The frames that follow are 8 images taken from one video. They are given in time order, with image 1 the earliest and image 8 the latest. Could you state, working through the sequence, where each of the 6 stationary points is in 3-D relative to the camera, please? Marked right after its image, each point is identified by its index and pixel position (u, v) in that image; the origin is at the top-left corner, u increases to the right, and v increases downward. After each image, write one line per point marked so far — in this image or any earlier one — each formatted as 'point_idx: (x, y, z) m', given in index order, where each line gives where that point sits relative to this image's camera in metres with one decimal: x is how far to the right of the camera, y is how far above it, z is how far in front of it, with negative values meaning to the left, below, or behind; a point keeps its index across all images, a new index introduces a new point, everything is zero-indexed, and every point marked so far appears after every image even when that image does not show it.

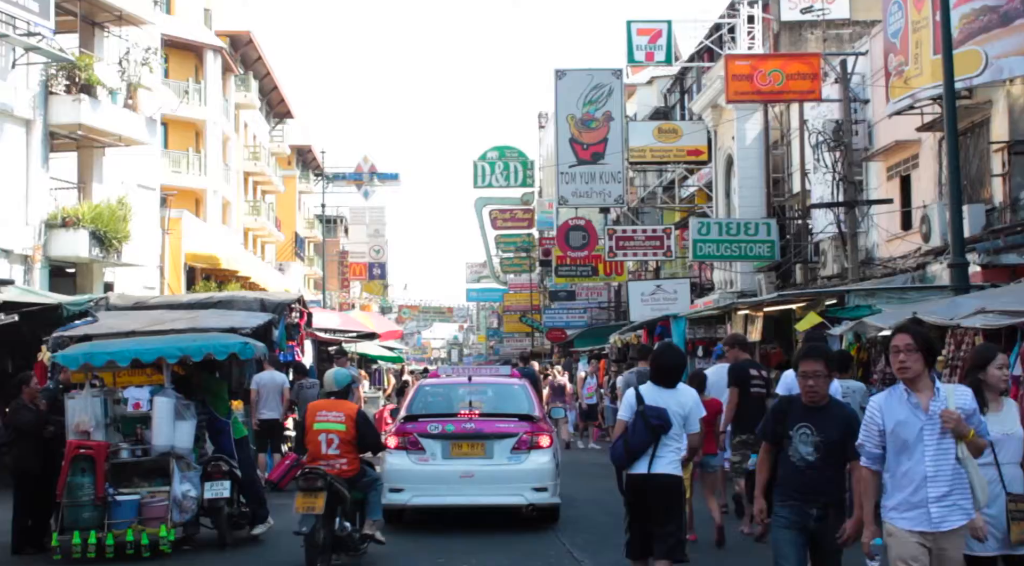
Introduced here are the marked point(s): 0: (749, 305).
0: (+3.1, -0.3, +18.5) m
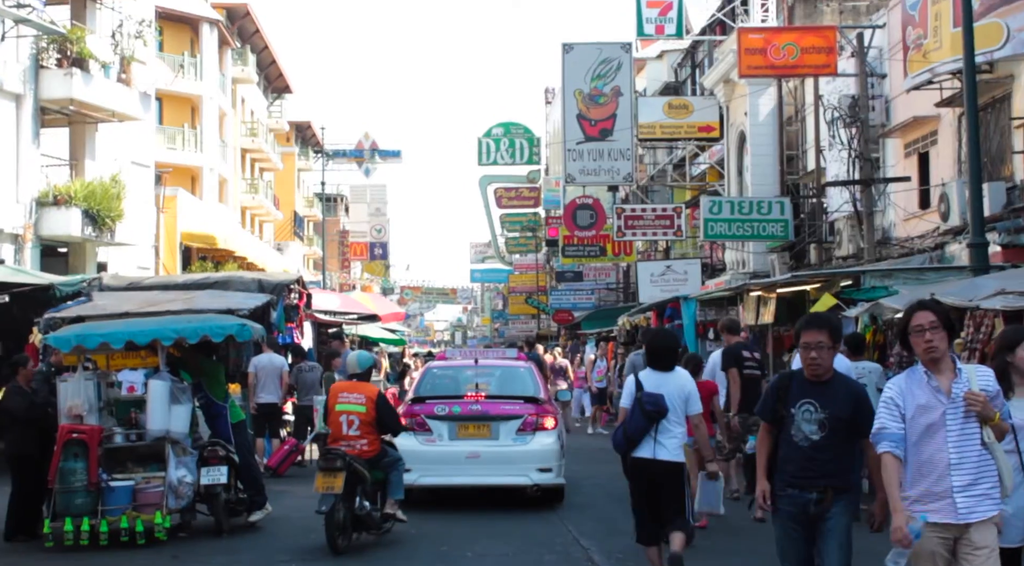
0: (+3.2, -0.1, +17.9) m
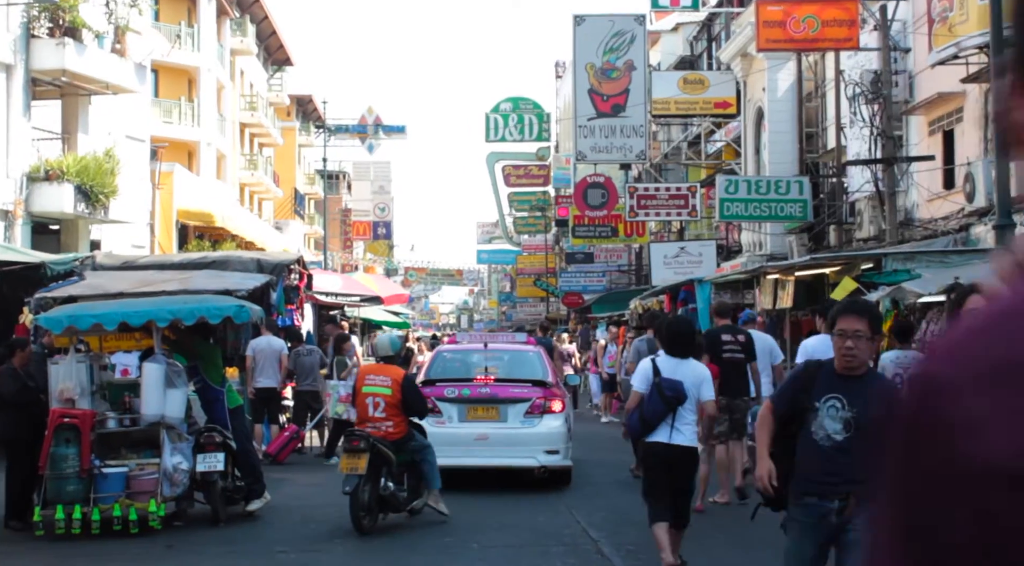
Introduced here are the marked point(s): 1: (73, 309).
0: (+3.3, +0.1, +17.3) m
1: (-4.4, -0.3, +14.4) m
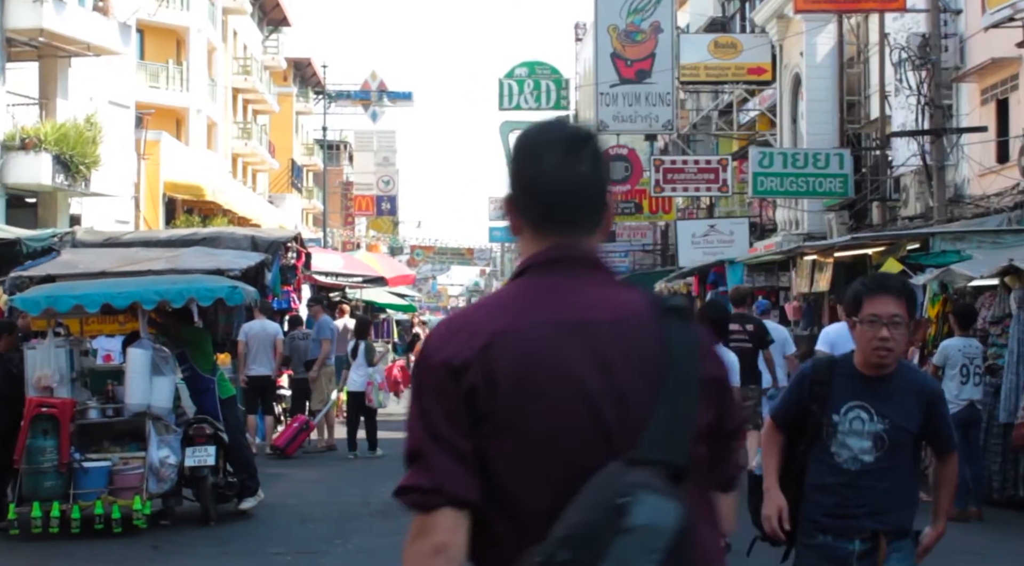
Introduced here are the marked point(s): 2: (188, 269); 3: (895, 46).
0: (+3.4, +0.4, +15.9) m
1: (-4.2, -0.1, +13.1) m
2: (-3.3, +0.2, +14.6) m
3: (+4.5, +2.8, +16.9) m
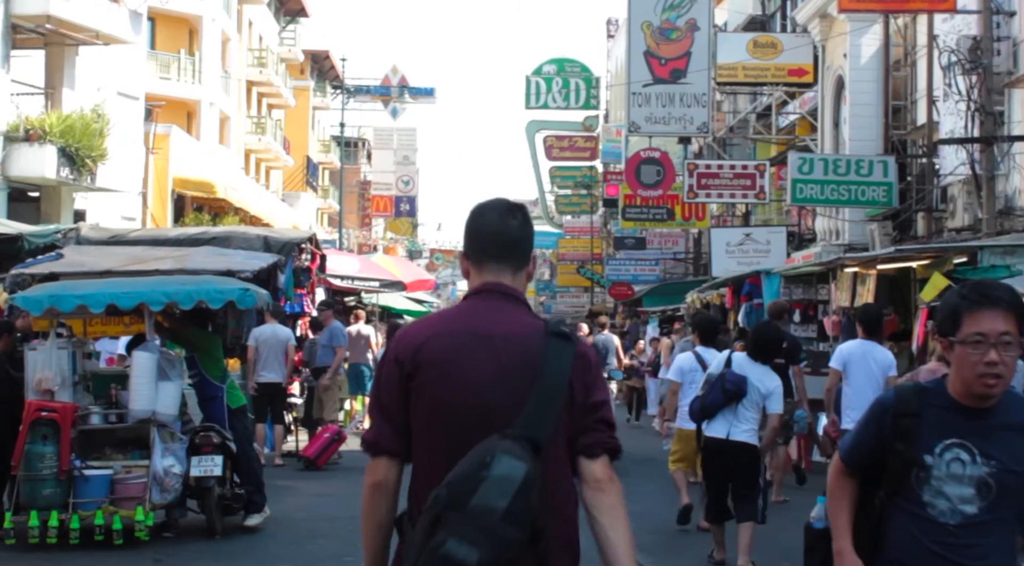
0: (+3.7, +0.2, +15.1) m
1: (-4.0, -0.1, +12.4) m
2: (-3.1, +0.1, +13.9) m
3: (+4.9, +2.7, +16.0) m
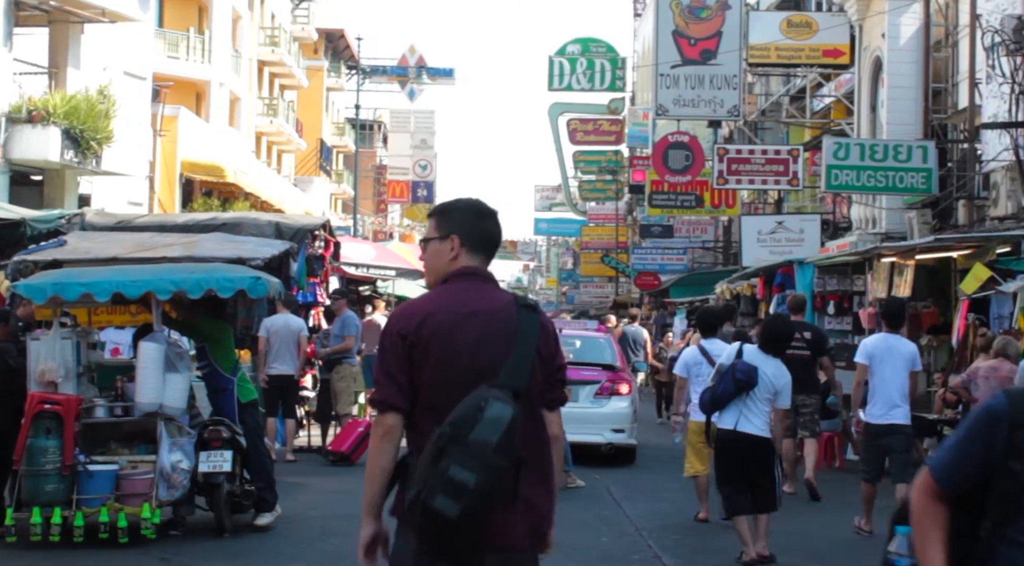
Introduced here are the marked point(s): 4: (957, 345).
0: (+3.9, +0.3, +14.5) m
1: (-3.8, 0.0, +11.8) m
2: (-2.9, +0.2, +13.3) m
3: (+5.1, +2.8, +15.4) m
4: (+4.5, -0.6, +14.4) m
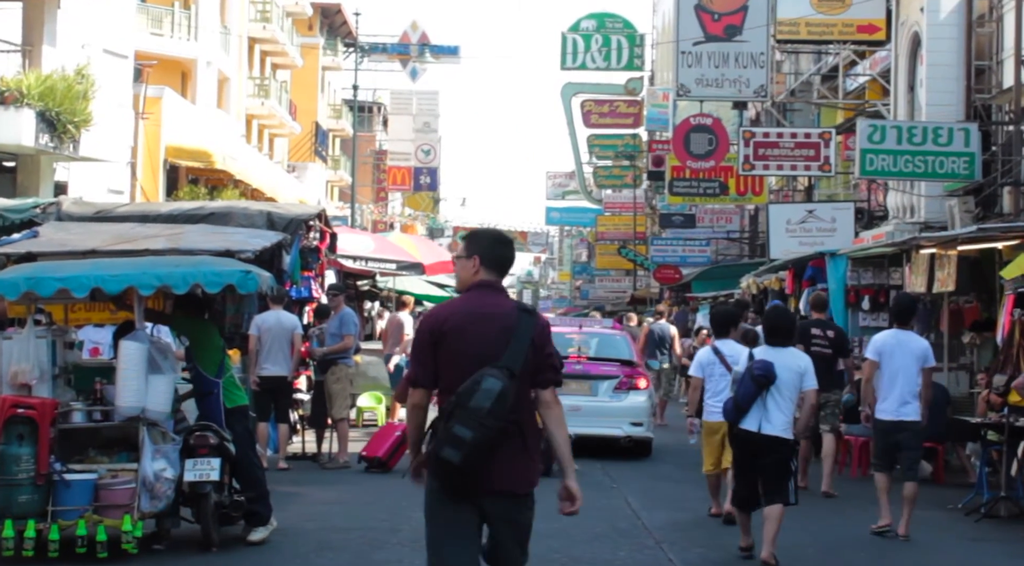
0: (+4.0, +0.4, +13.4) m
1: (-3.7, +0.1, +10.7) m
2: (-2.8, +0.3, +12.2) m
3: (+5.2, +2.8, +14.3) m
4: (+4.6, -0.6, +13.4) m
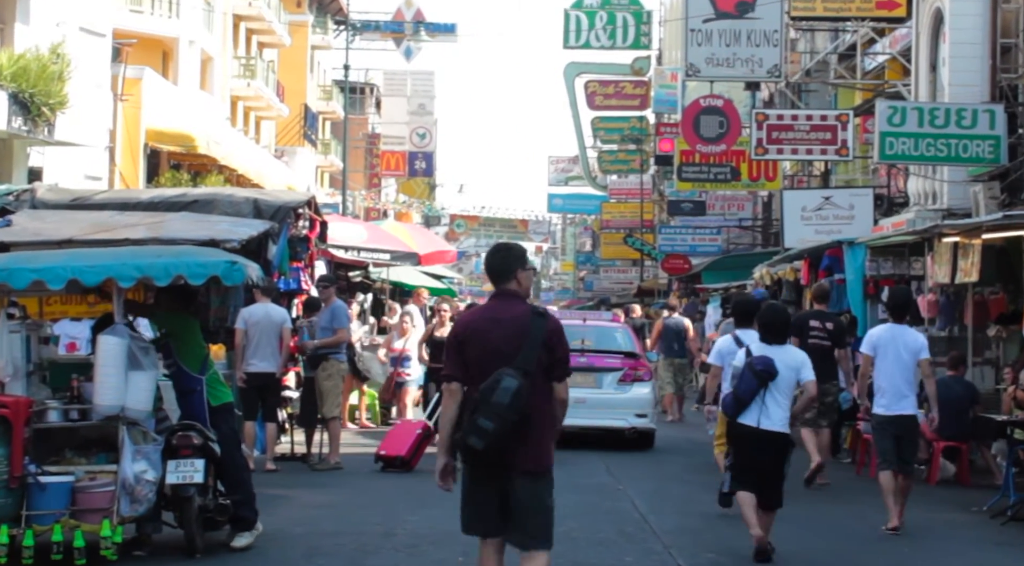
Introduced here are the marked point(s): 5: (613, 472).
0: (+4.0, +0.5, +12.7) m
1: (-3.7, +0.1, +10.0) m
2: (-2.8, +0.4, +11.5) m
3: (+5.2, +2.9, +13.6) m
4: (+4.6, -0.5, +12.7) m
5: (+1.0, -1.9, +14.3) m
